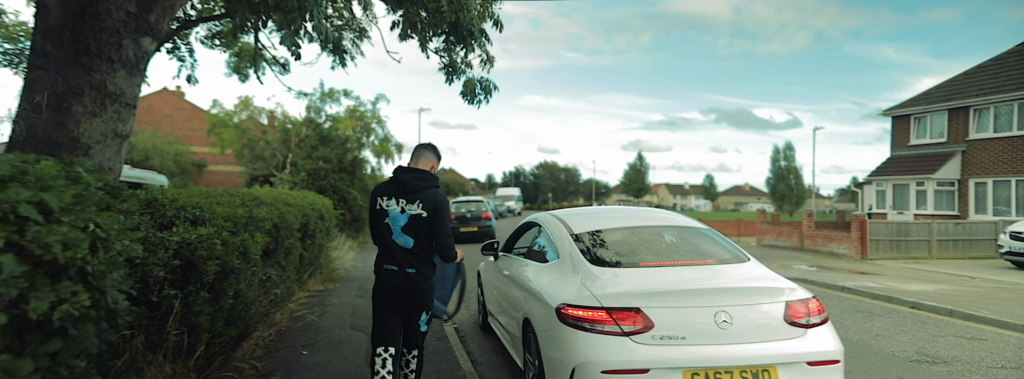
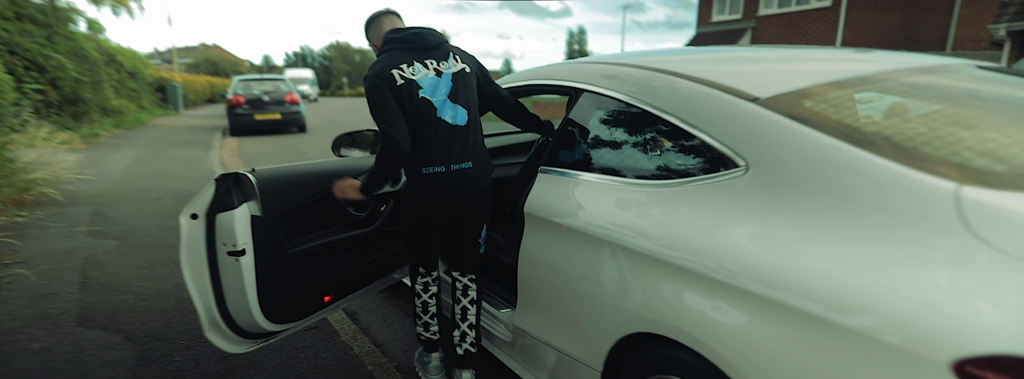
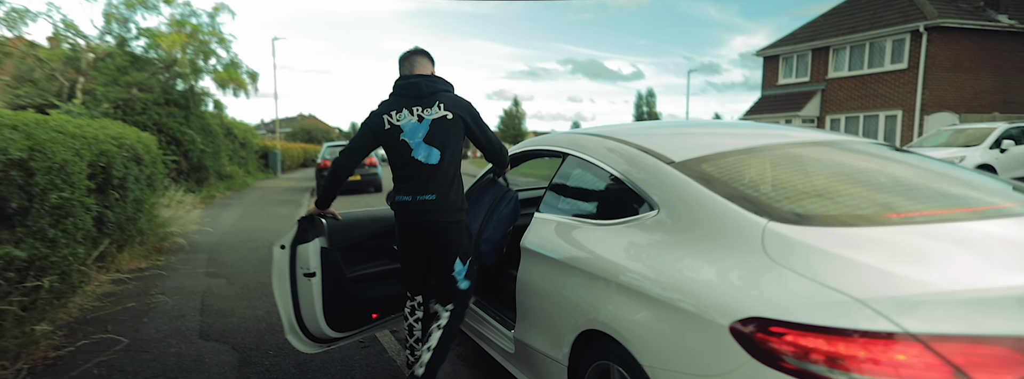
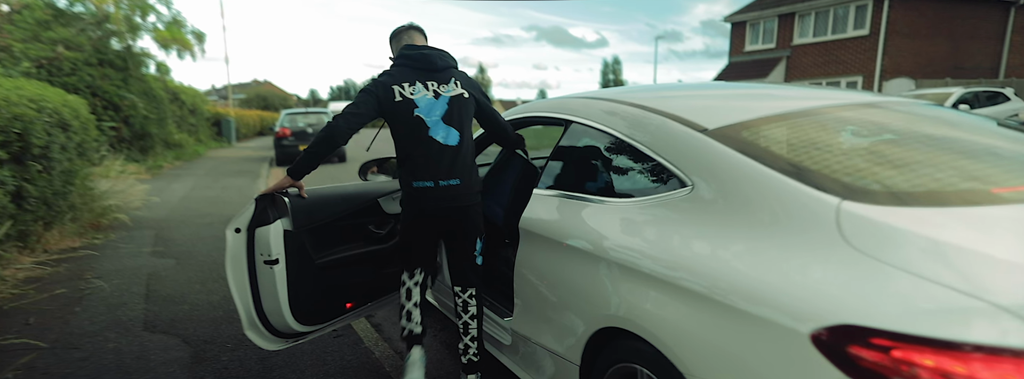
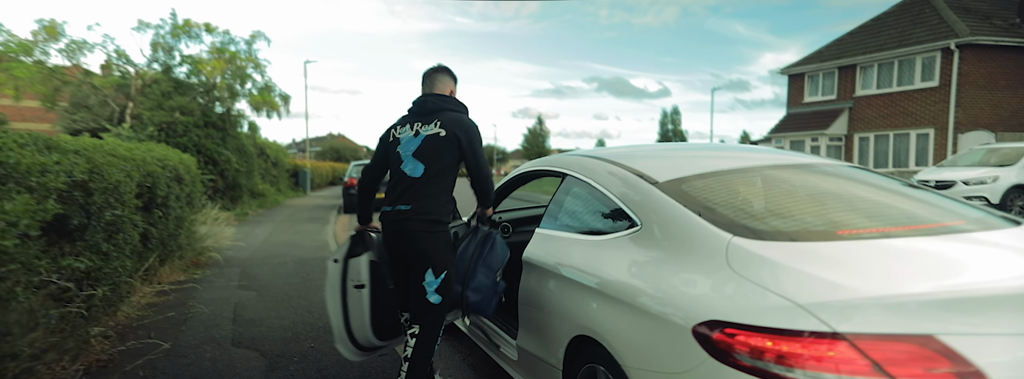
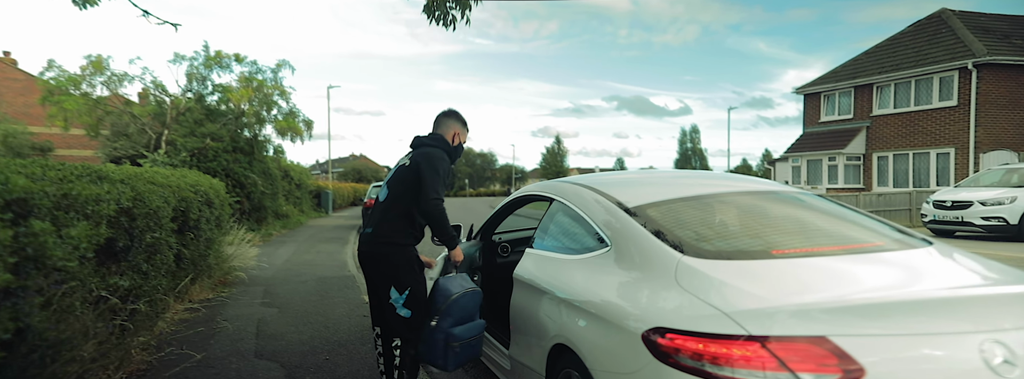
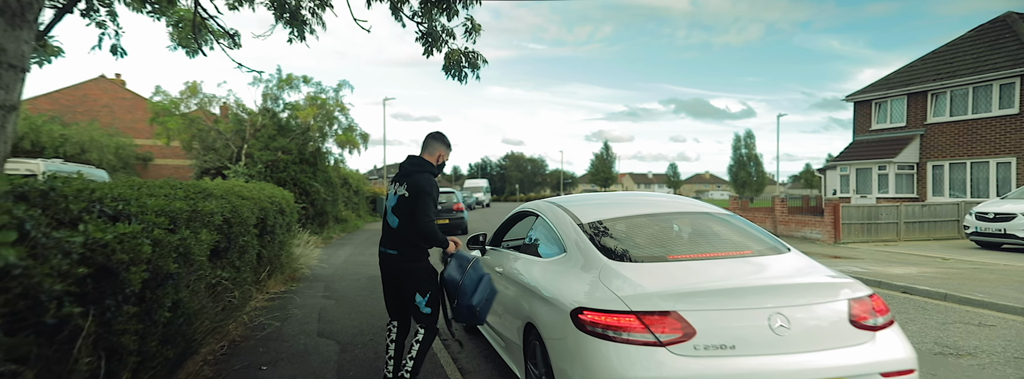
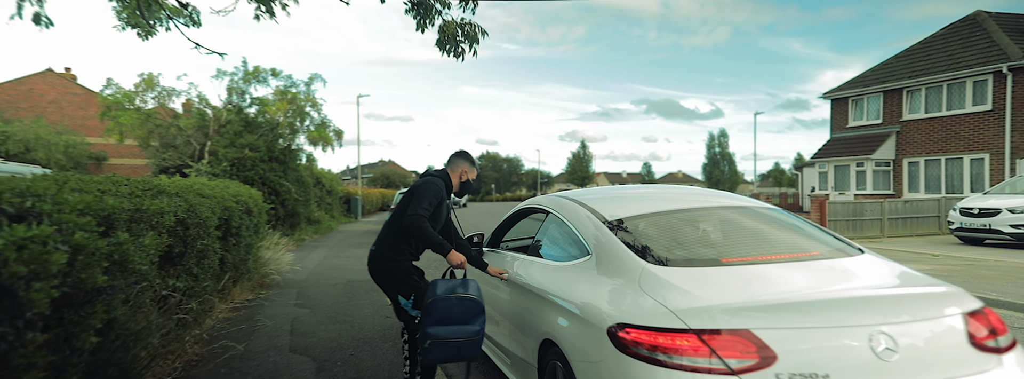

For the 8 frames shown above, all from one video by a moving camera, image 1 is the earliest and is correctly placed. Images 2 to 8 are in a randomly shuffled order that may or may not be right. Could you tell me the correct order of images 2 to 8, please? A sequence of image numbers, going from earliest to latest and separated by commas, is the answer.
7, 8, 6, 5, 3, 4, 2
